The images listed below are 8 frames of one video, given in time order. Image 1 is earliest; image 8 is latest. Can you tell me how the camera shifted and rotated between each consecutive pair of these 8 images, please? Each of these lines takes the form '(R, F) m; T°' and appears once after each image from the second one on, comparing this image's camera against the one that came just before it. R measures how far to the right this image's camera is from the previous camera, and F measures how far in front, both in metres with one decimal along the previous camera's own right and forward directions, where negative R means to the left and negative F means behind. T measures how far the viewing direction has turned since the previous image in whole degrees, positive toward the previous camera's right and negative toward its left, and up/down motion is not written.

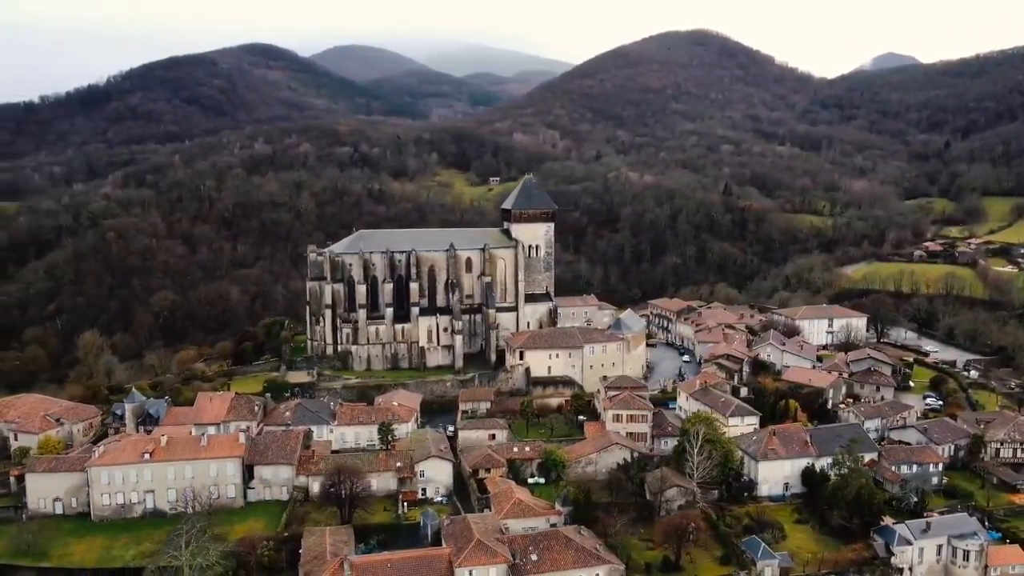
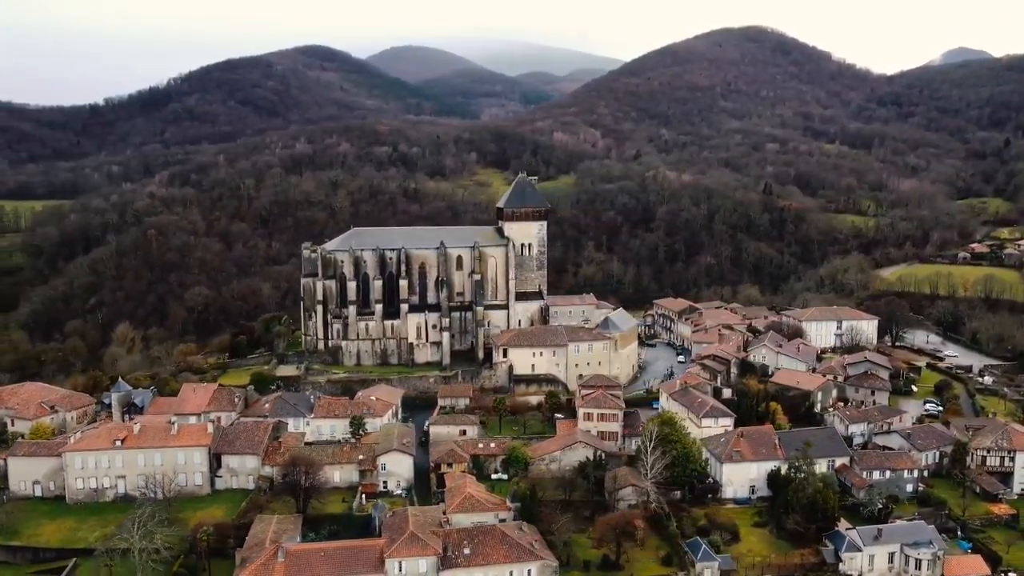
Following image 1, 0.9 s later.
(+3.7, -0.1) m; -4°
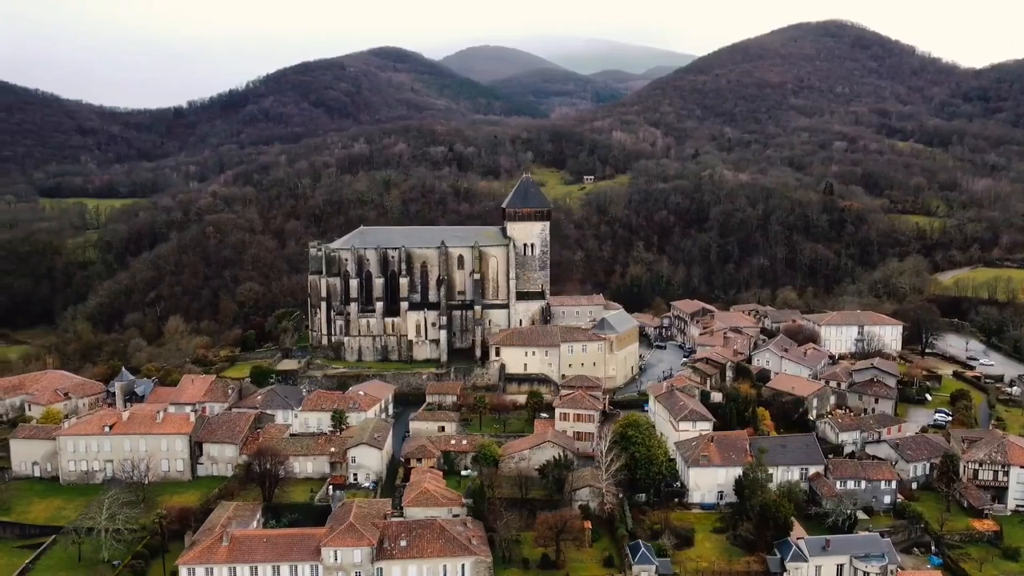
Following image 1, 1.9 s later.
(+4.3, -0.2) m; -5°
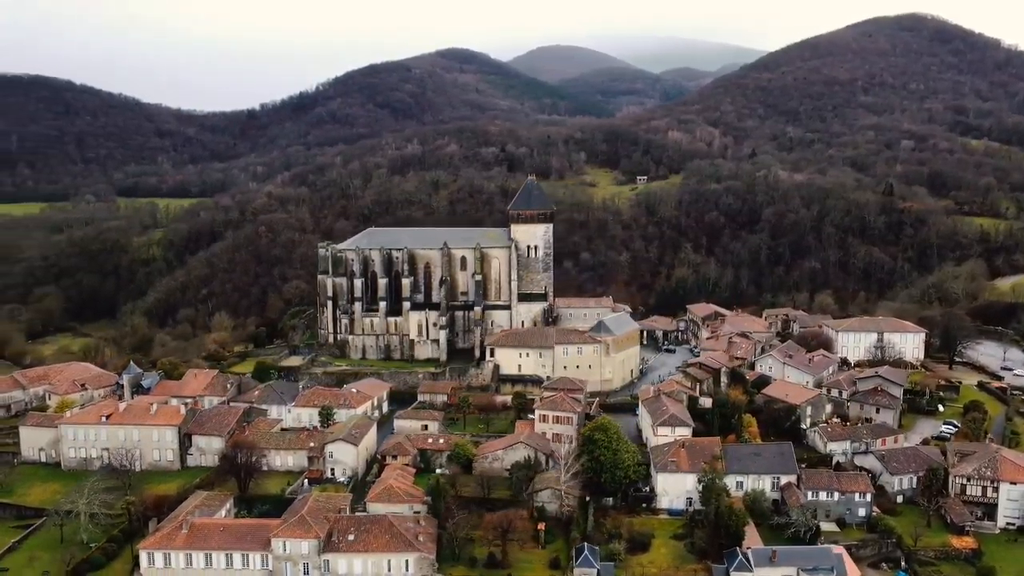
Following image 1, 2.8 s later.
(+4.0, -0.2) m; -5°
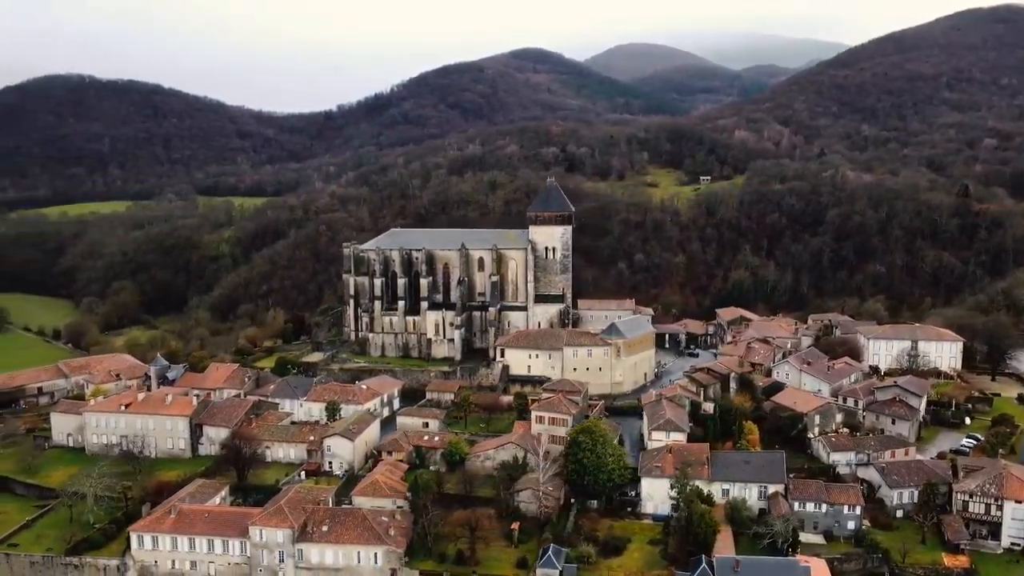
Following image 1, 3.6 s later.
(+3.6, -0.2) m; -6°
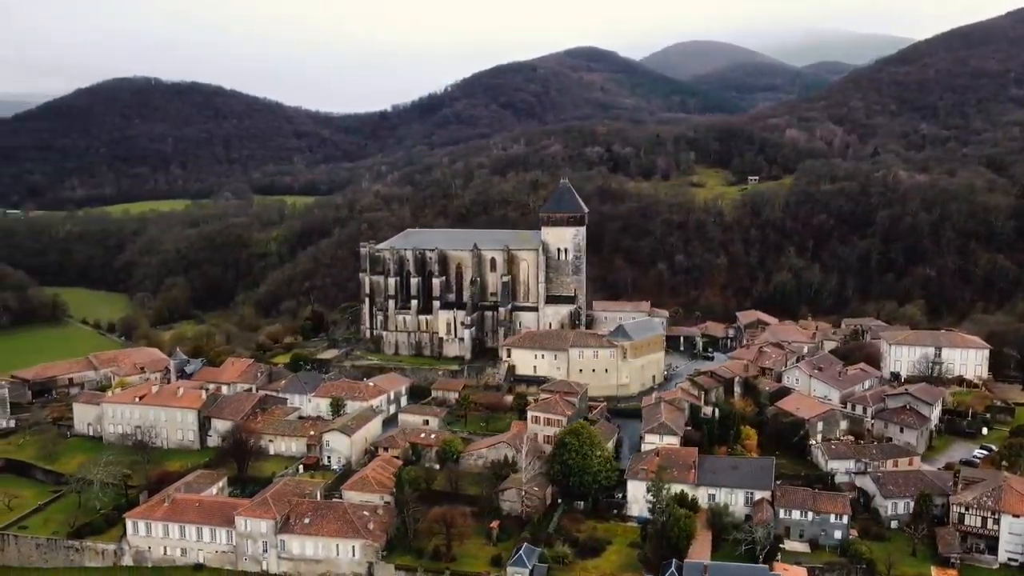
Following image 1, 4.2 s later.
(+2.7, -0.2) m; -4°
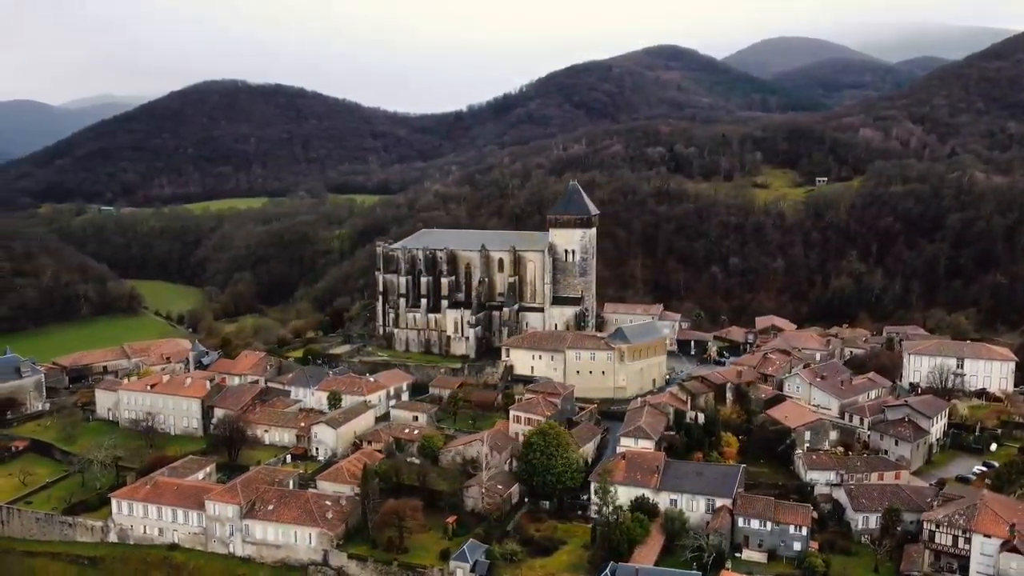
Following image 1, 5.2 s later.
(+4.5, -0.3) m; -6°
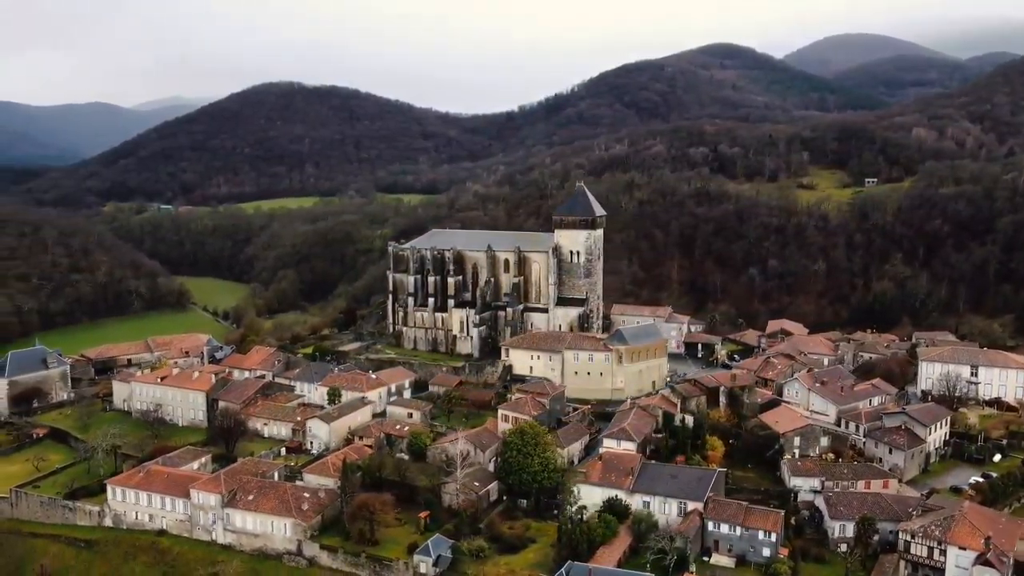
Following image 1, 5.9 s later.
(+3.1, -0.3) m; -4°
